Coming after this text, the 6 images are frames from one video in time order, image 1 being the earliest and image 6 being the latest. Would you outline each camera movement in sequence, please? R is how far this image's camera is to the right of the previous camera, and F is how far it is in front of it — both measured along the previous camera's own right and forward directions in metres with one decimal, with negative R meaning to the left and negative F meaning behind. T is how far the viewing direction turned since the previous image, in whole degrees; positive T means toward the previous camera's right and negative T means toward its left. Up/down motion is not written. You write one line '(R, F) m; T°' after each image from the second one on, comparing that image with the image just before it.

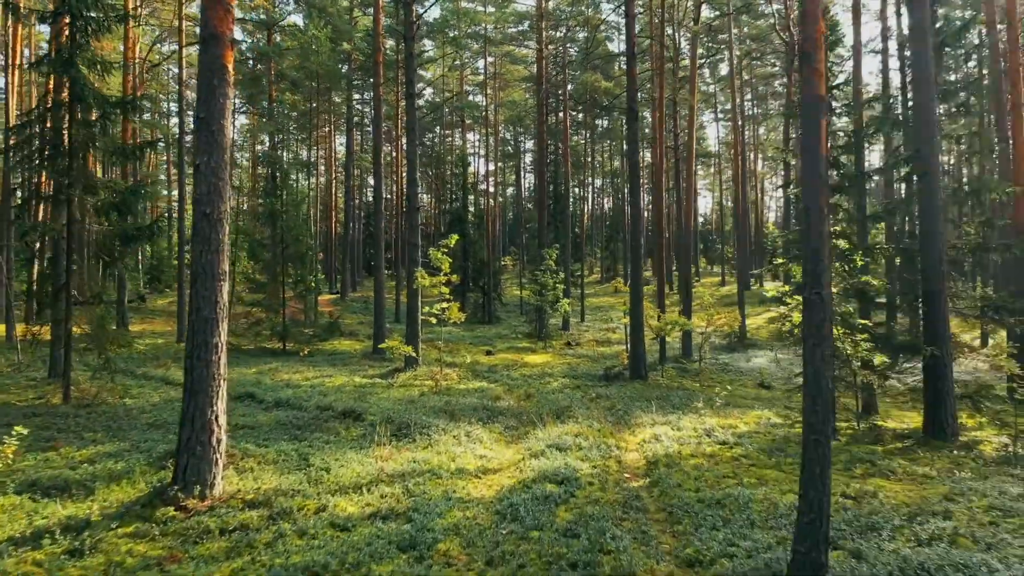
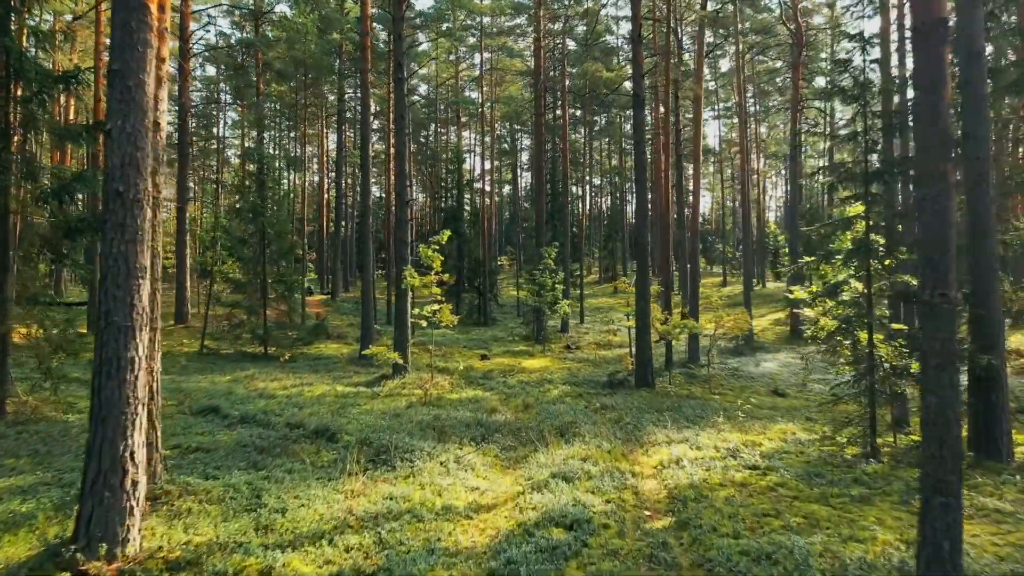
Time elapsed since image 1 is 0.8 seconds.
(0.0, +1.1) m; 0°
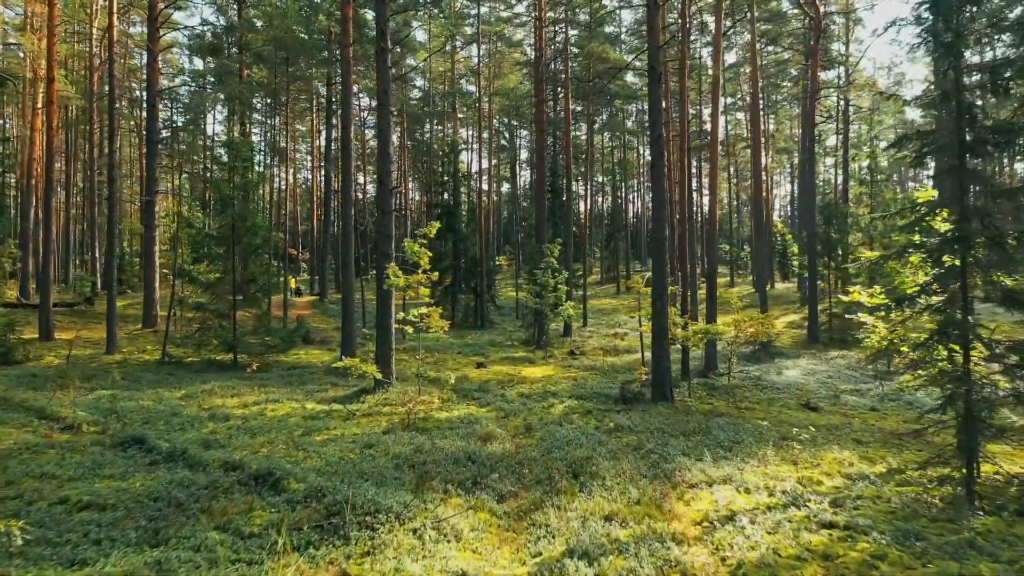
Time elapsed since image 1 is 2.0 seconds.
(0.0, +1.7) m; 0°
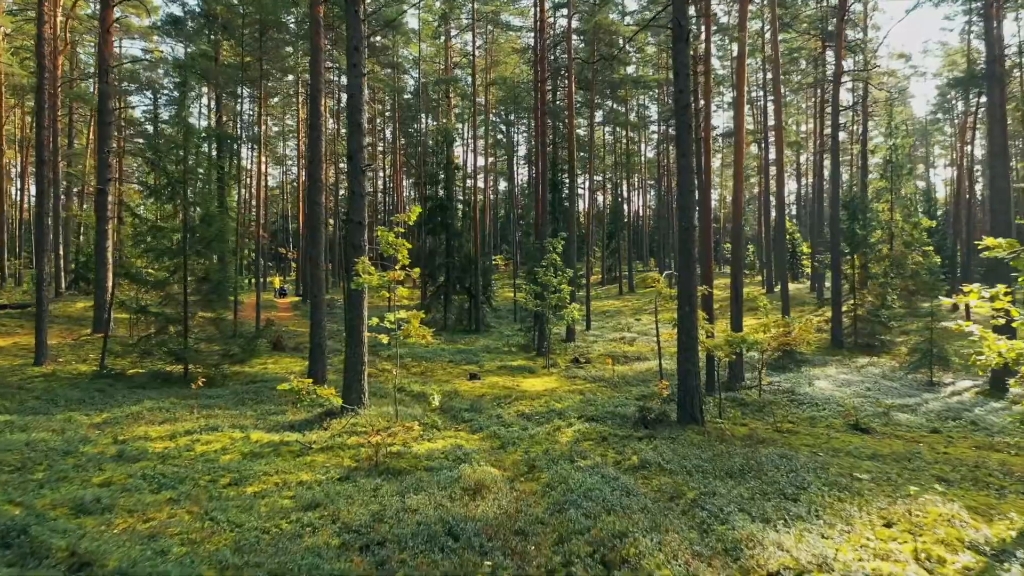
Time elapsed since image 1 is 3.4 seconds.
(0.0, +2.0) m; 0°
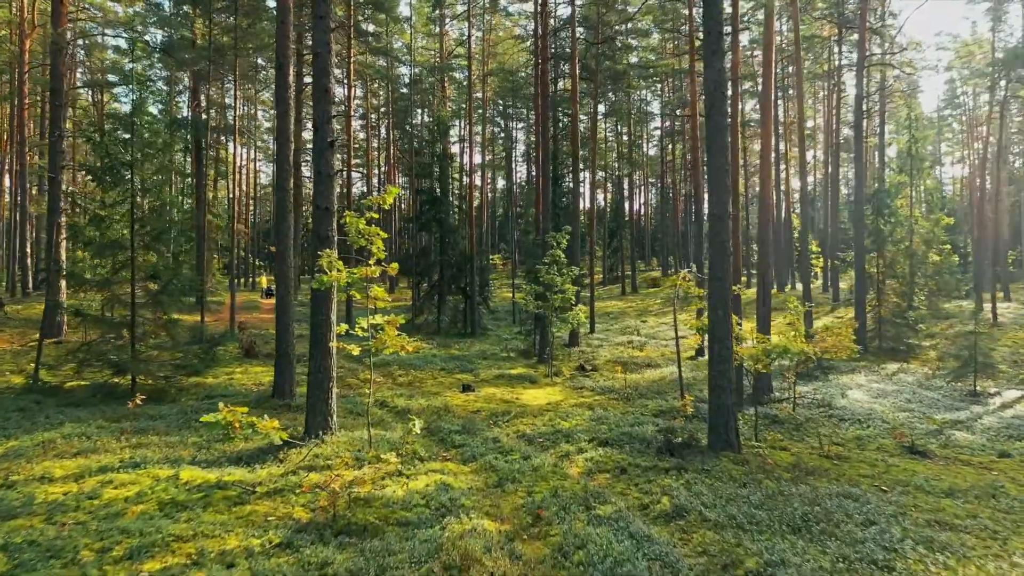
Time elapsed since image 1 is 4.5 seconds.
(0.0, +1.6) m; 0°
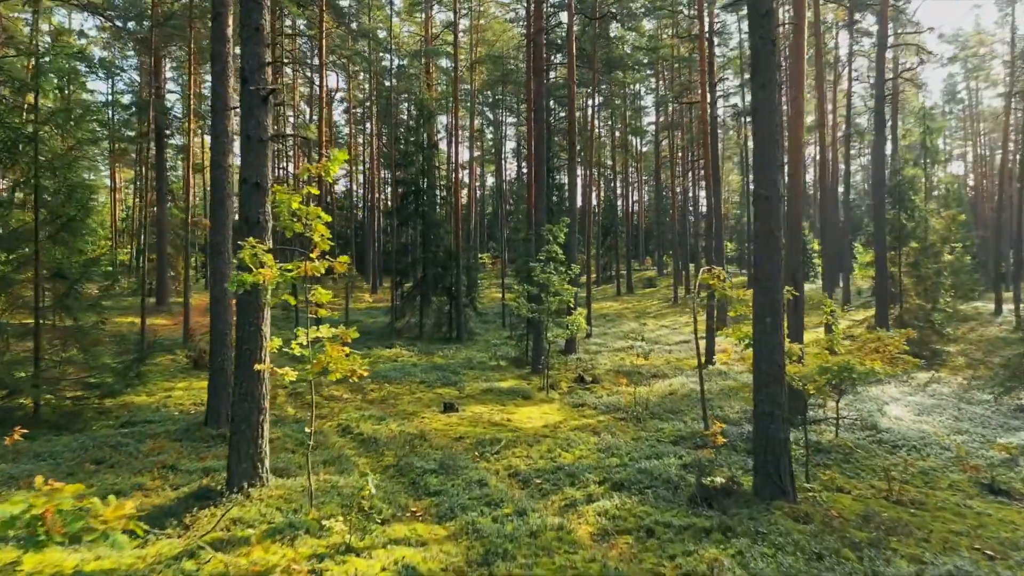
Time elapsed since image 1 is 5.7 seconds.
(0.0, +1.9) m; +1°
